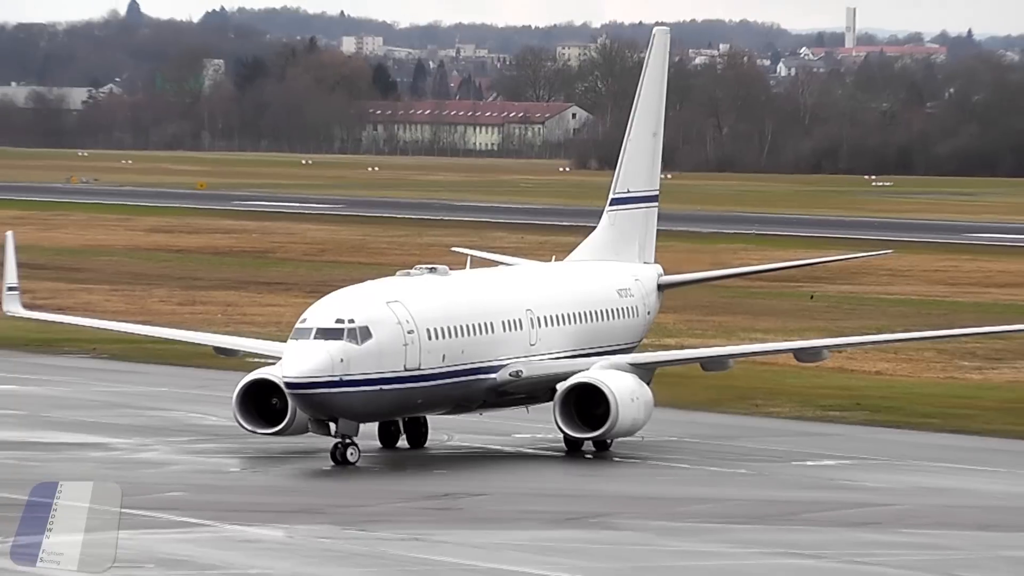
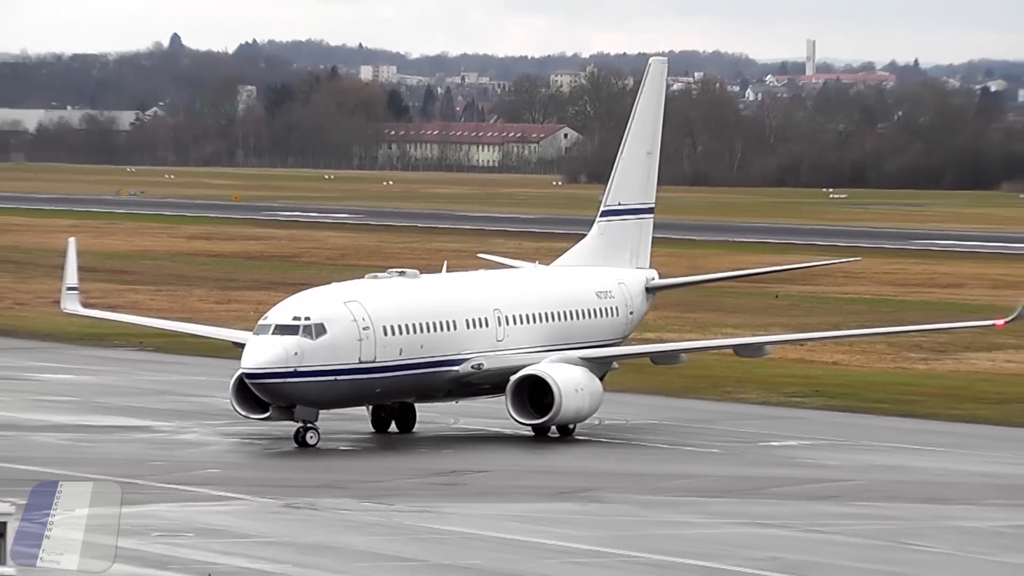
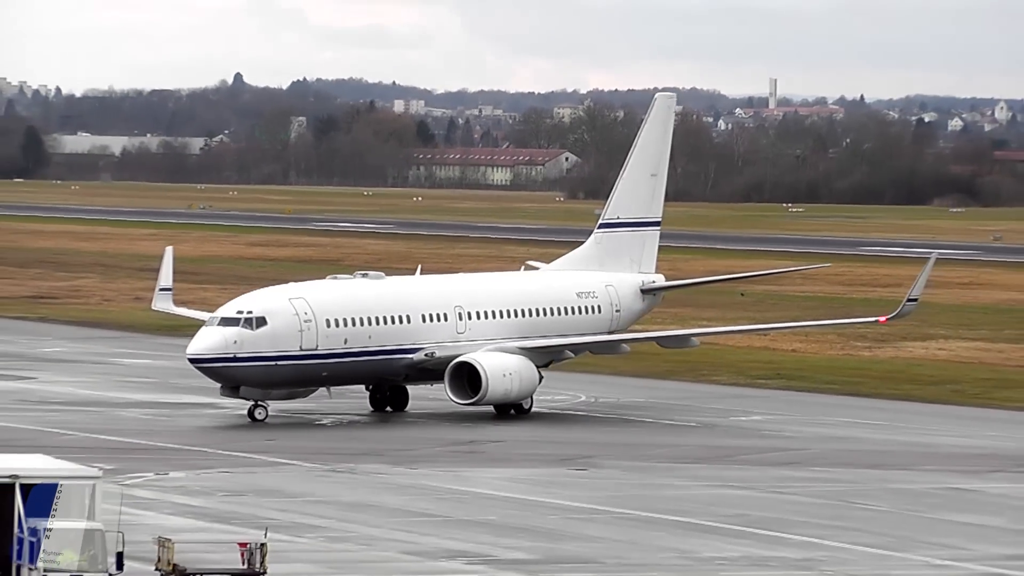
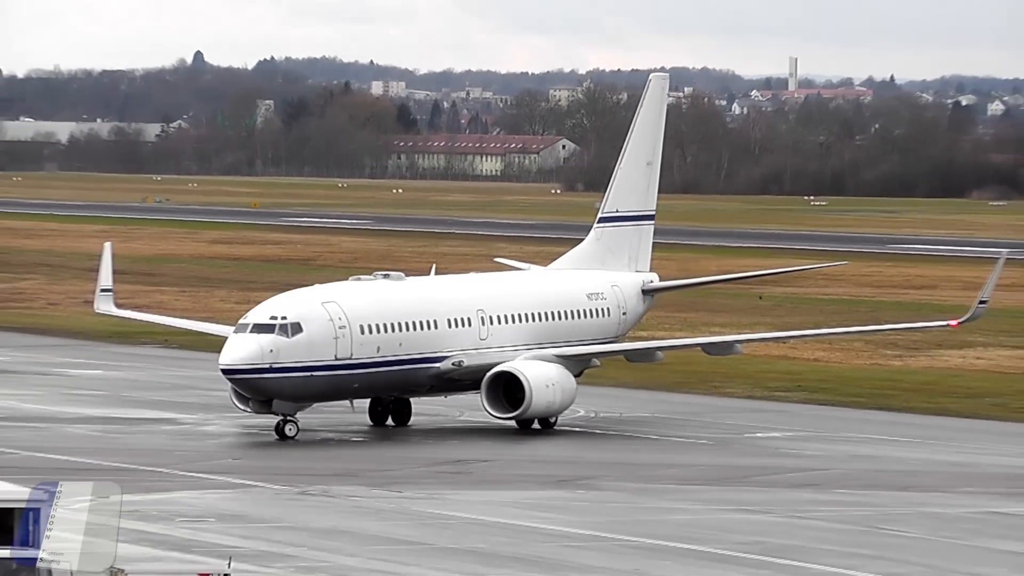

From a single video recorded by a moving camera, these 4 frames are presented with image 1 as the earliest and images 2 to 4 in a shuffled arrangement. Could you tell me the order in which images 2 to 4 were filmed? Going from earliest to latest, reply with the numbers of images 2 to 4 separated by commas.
2, 4, 3
